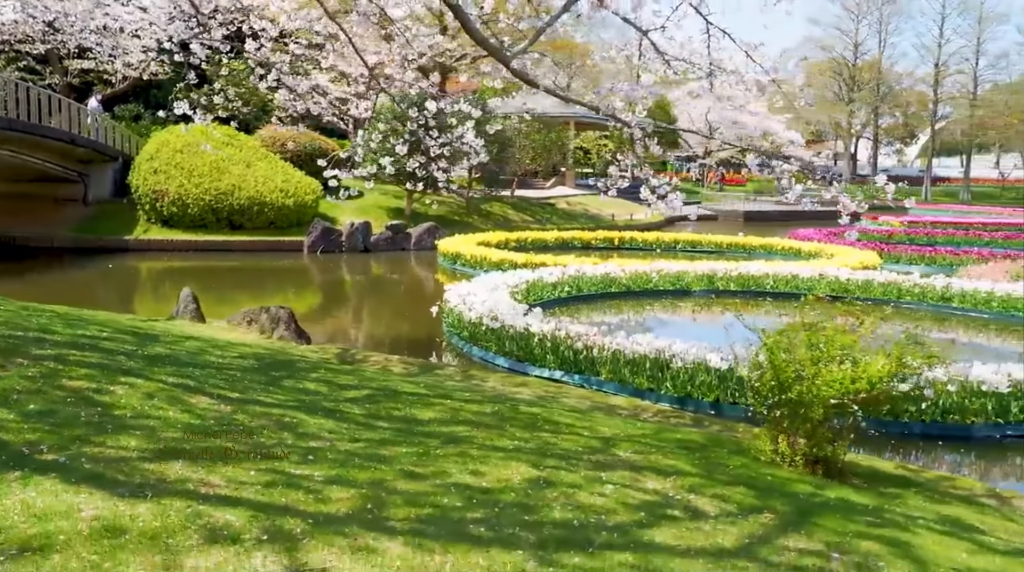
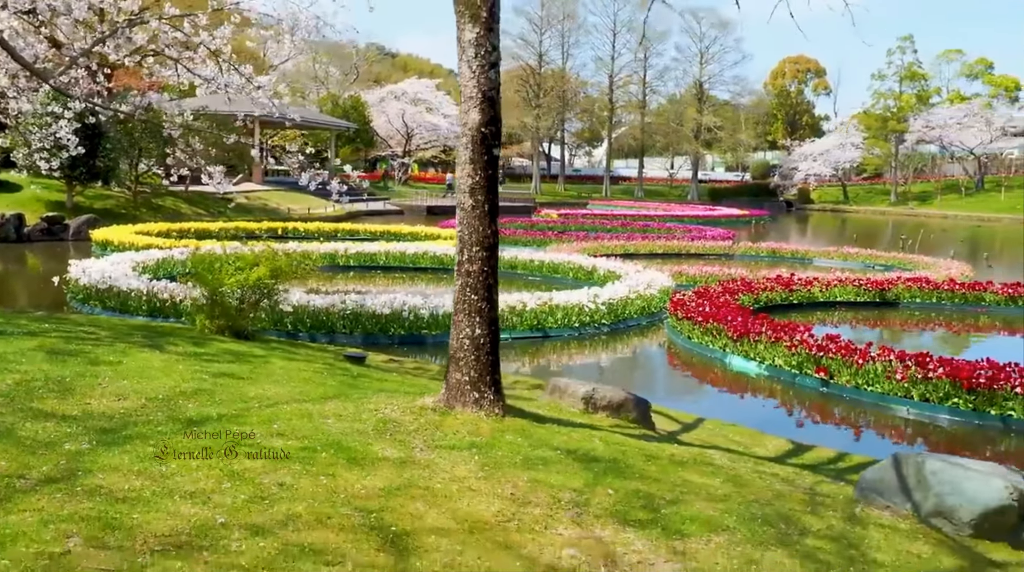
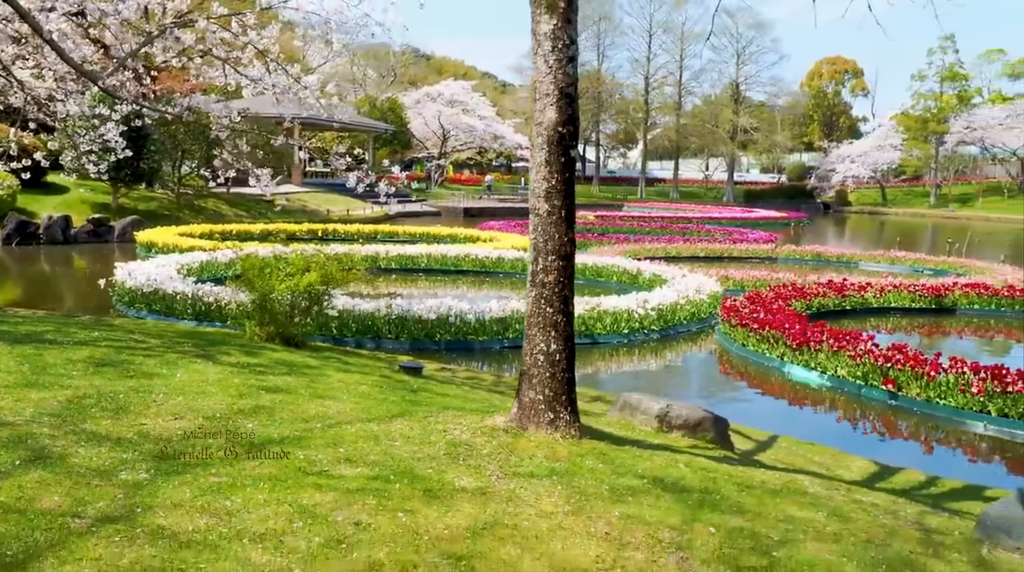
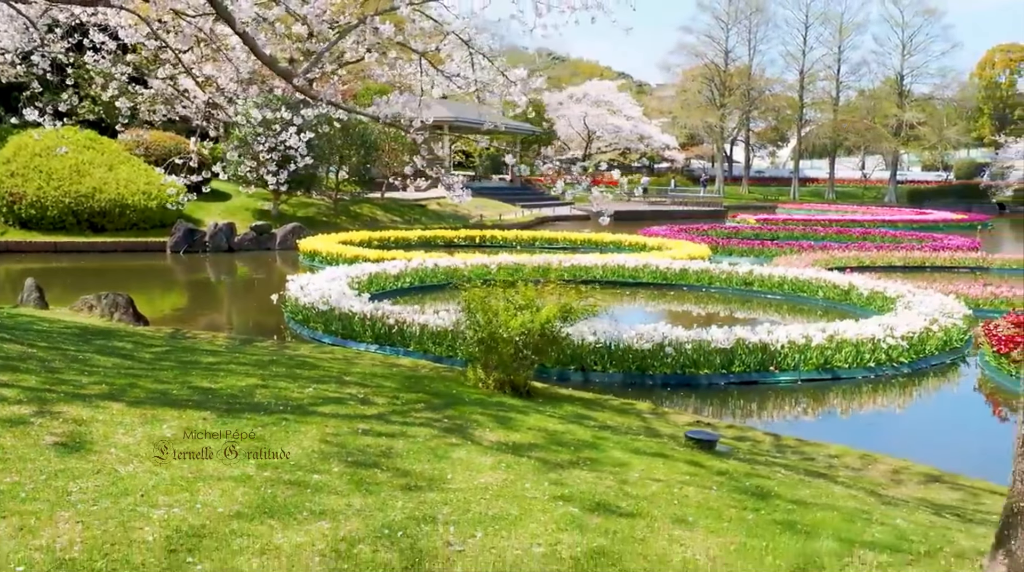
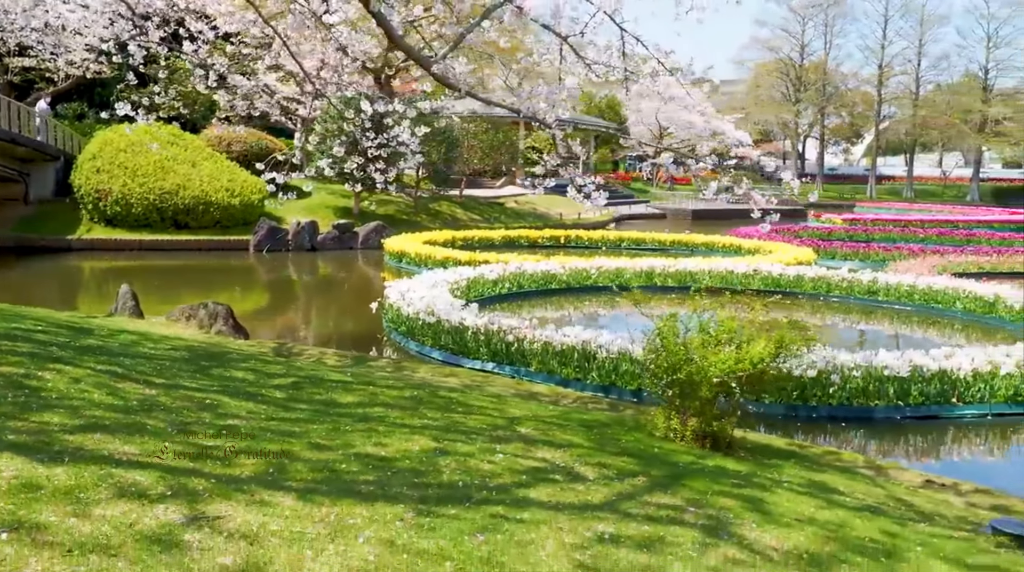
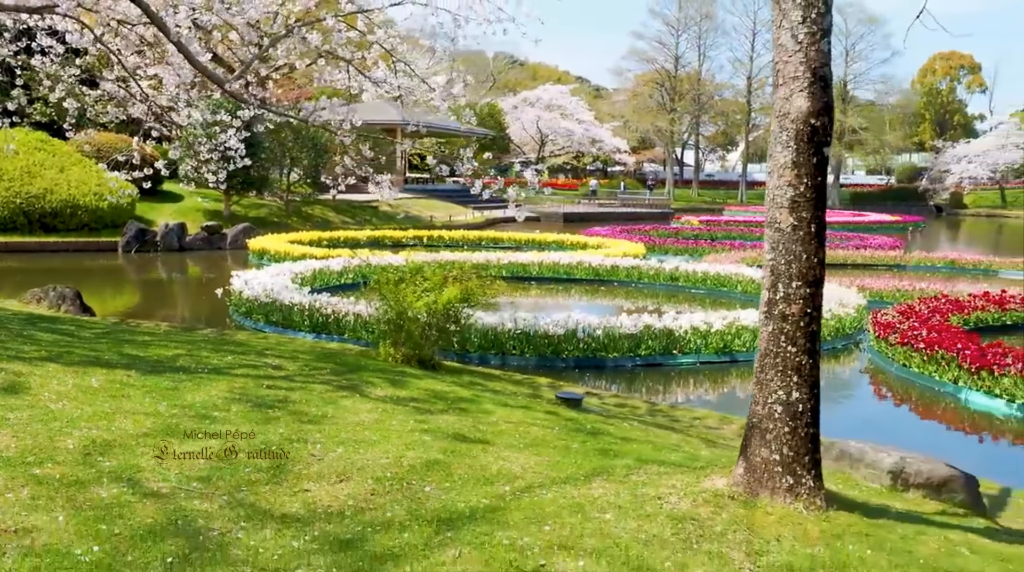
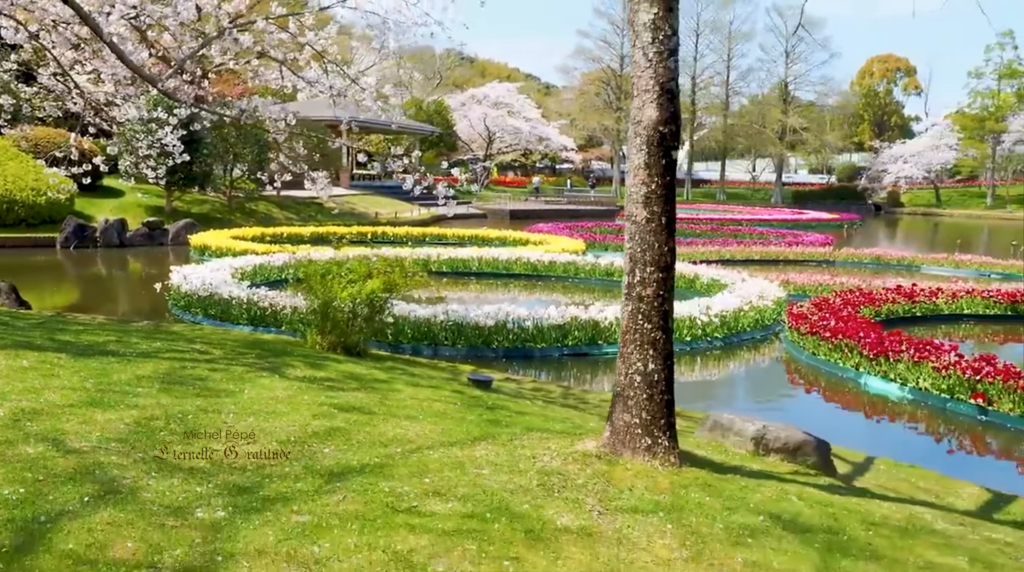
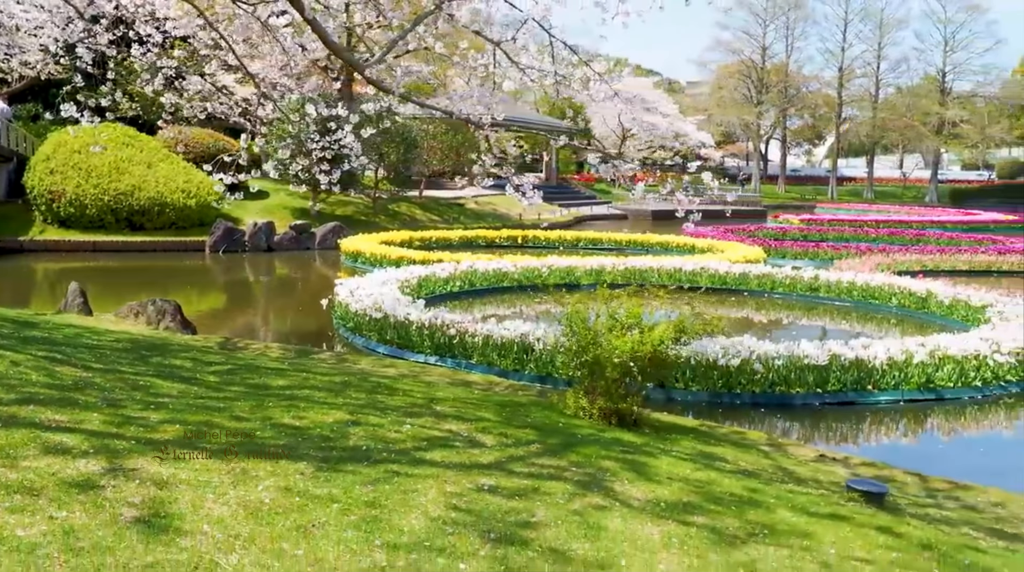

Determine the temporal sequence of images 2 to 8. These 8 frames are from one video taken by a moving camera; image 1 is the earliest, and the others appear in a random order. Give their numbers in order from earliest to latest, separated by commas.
5, 8, 4, 6, 7, 3, 2
